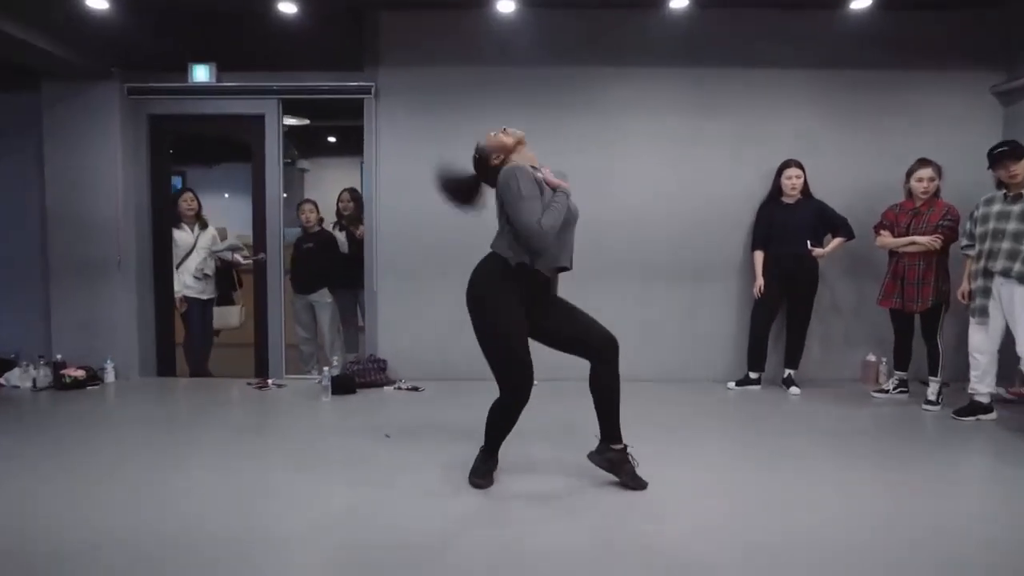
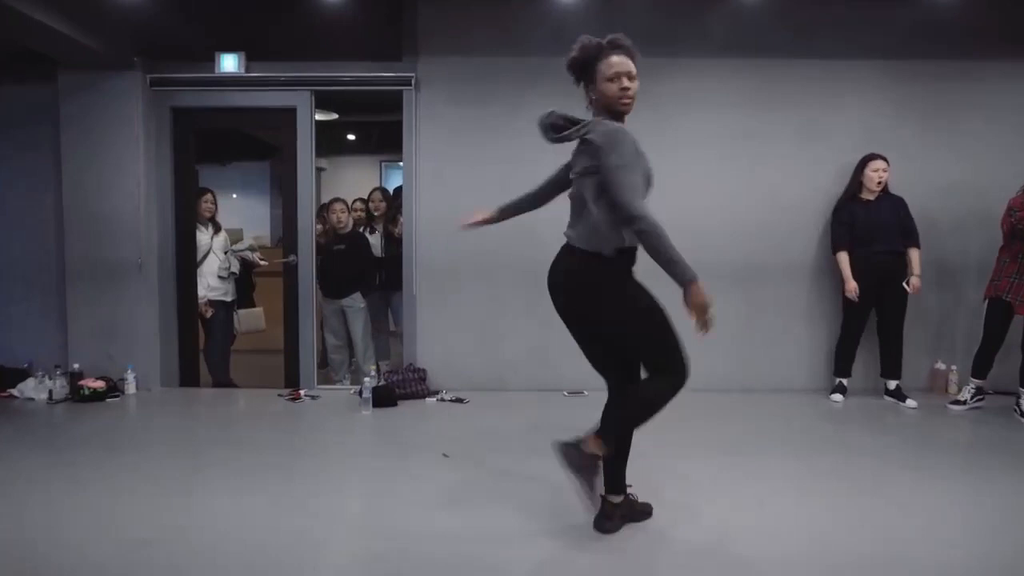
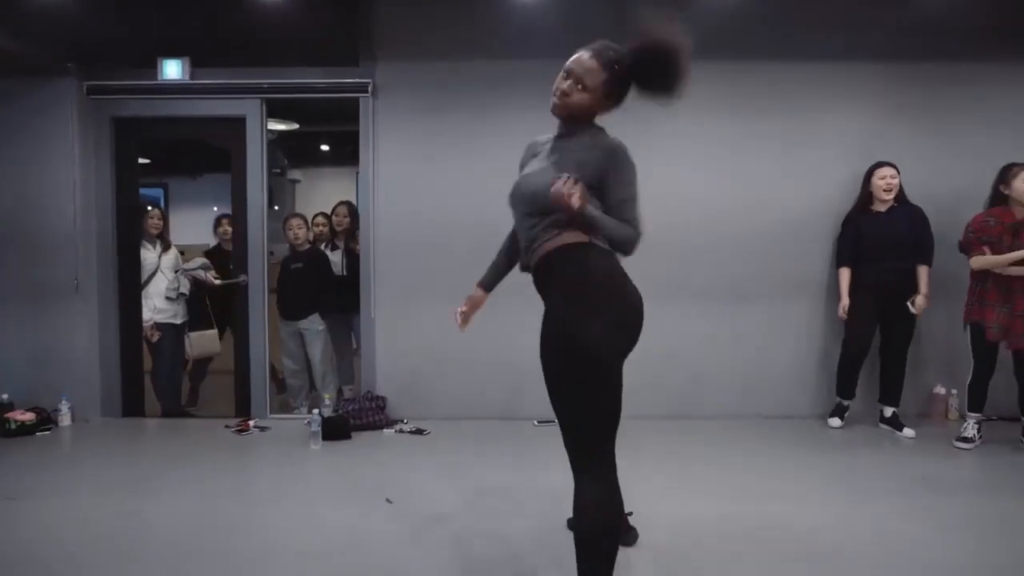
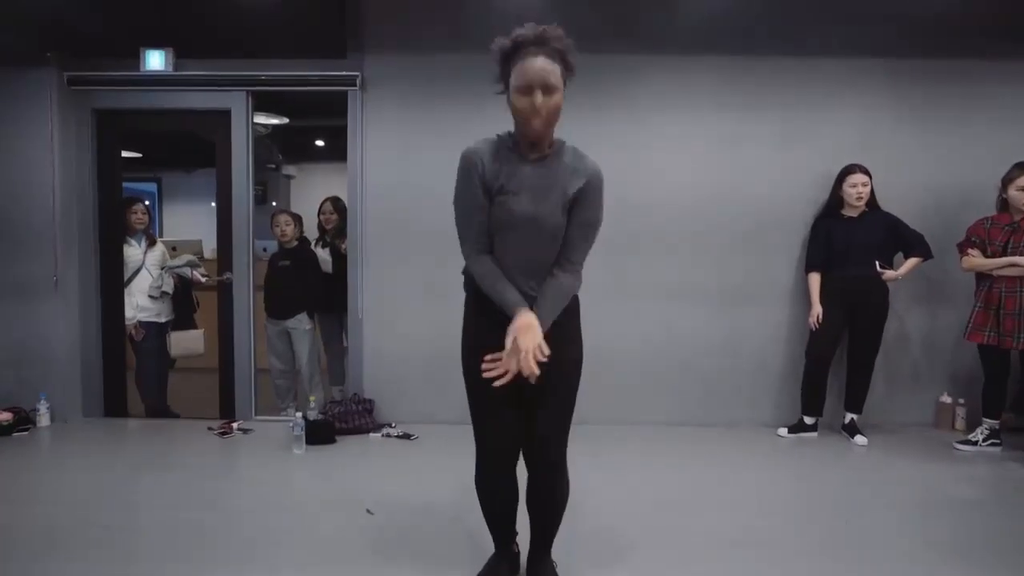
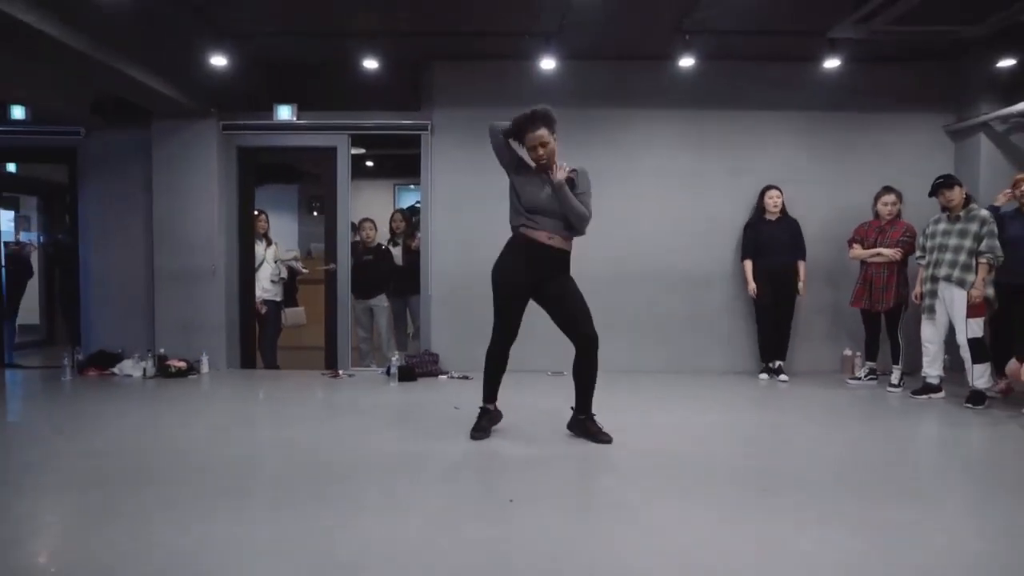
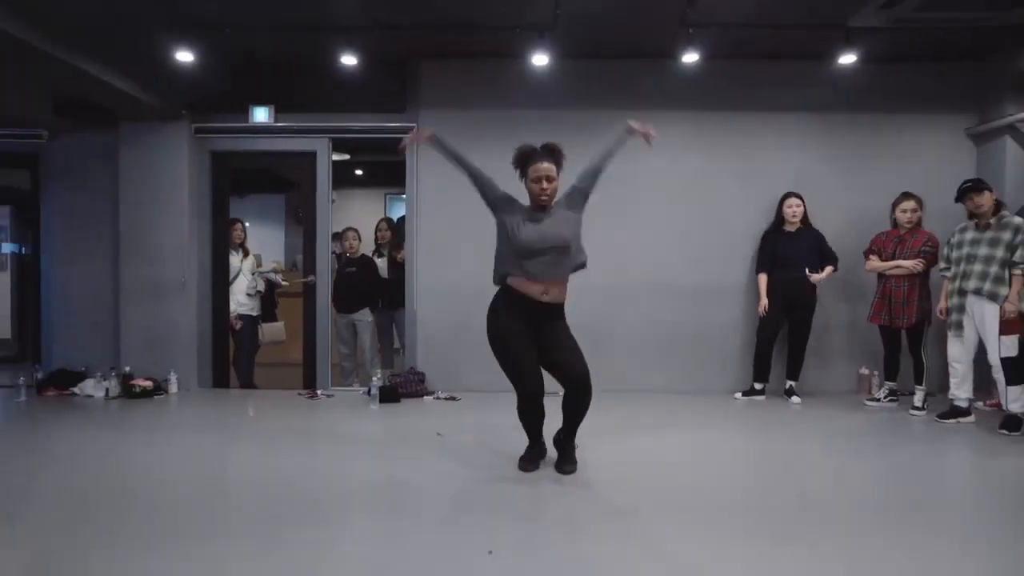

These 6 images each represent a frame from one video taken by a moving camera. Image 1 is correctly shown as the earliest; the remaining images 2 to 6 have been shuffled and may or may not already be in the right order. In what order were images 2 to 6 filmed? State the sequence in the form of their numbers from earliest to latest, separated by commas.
4, 6, 5, 2, 3
